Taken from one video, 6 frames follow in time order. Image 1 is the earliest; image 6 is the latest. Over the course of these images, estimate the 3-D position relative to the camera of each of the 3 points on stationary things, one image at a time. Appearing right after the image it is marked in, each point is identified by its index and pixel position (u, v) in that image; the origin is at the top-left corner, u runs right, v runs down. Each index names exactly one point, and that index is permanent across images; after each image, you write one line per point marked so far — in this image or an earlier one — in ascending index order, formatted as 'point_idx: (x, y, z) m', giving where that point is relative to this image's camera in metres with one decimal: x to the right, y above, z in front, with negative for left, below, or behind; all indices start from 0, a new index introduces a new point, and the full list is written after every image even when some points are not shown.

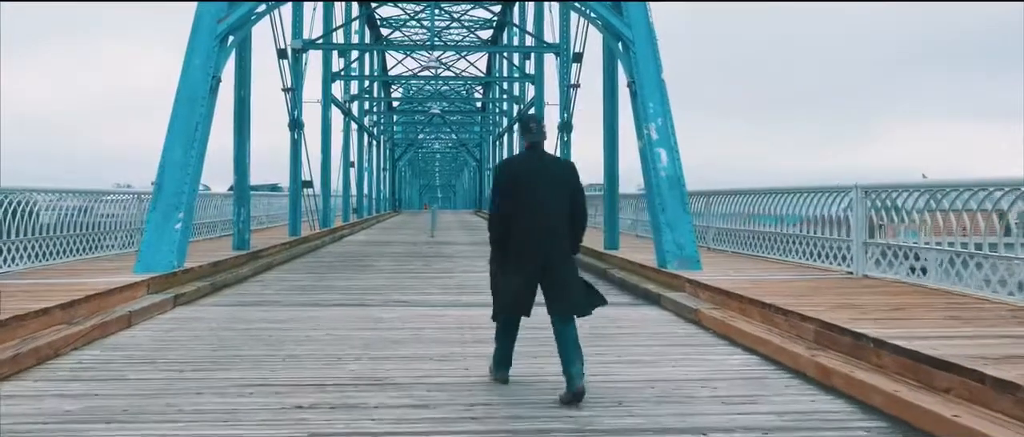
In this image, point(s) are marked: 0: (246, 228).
0: (-3.0, -0.1, +10.2) m
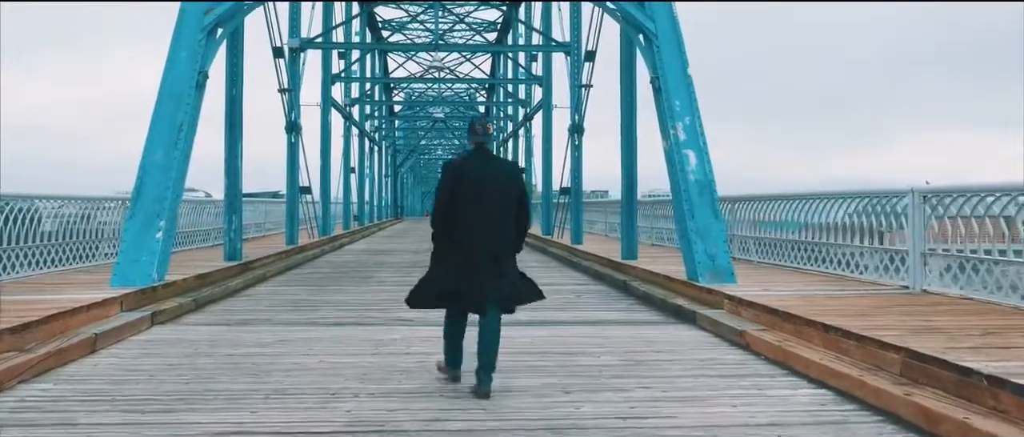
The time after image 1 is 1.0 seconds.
0: (-2.9, -0.2, +9.5) m
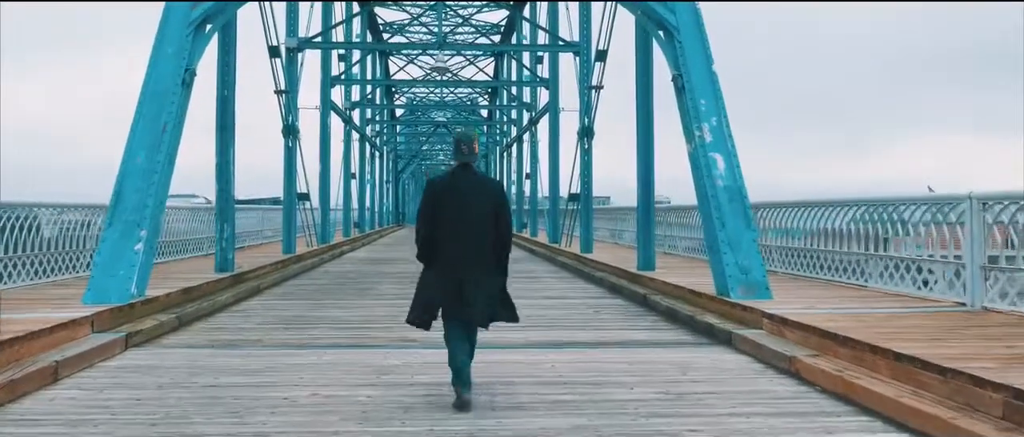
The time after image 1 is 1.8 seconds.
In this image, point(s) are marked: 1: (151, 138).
0: (-2.8, -0.3, +9.0) m
1: (-2.6, +0.6, +6.6) m
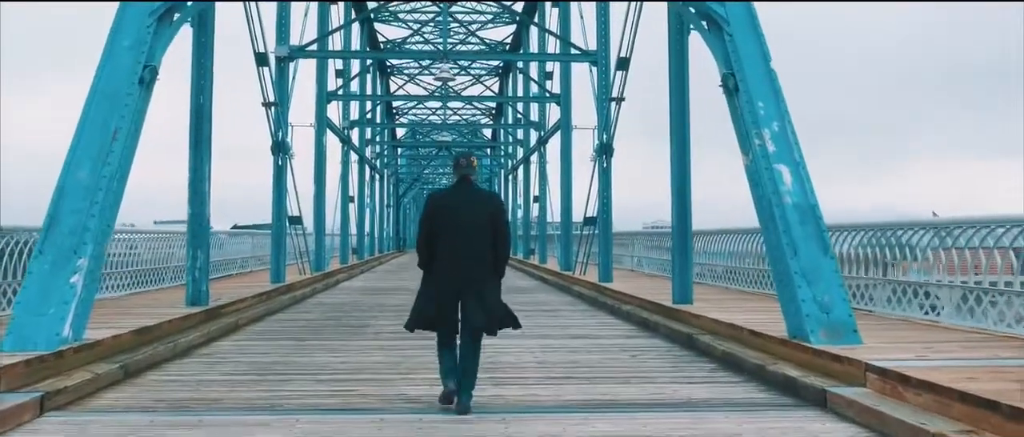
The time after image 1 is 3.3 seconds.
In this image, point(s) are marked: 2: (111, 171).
0: (-2.6, -0.5, +7.8) m
1: (-2.4, +0.4, +5.4) m
2: (-2.4, +0.3, +5.5) m
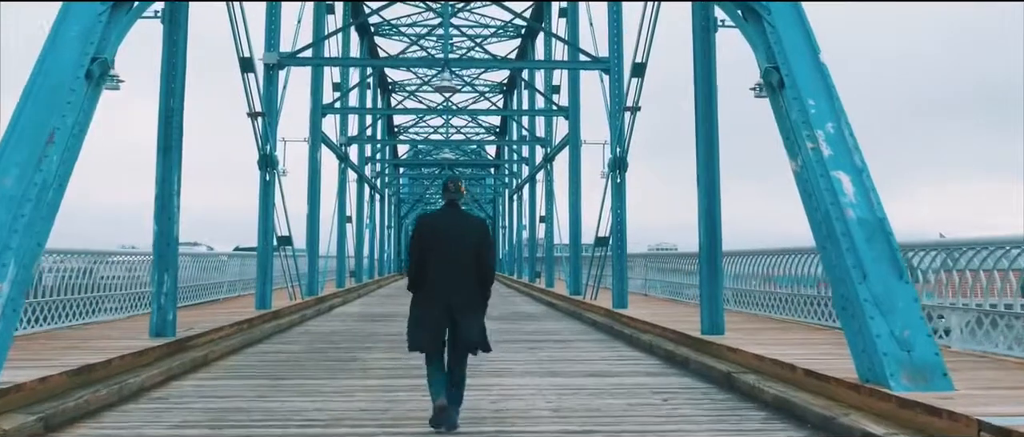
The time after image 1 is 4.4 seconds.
0: (-2.6, -0.6, +6.9) m
1: (-2.4, +0.3, +4.5) m
2: (-2.3, +0.2, +4.6) m
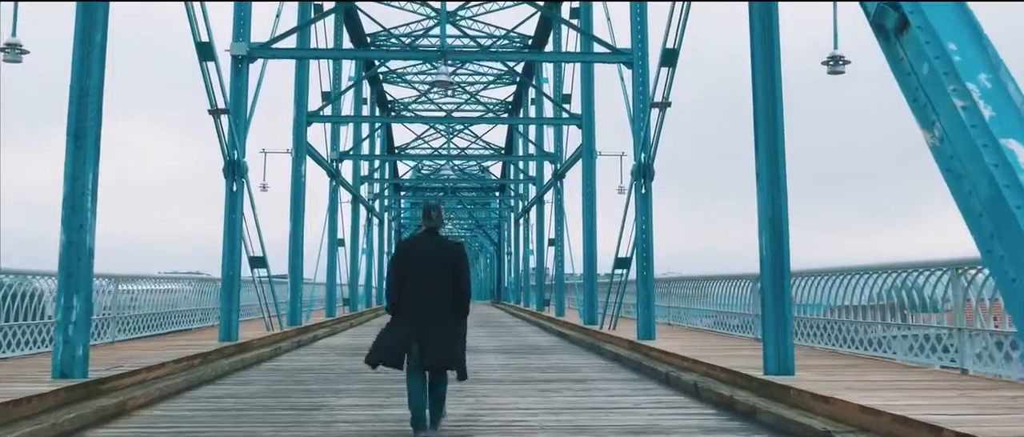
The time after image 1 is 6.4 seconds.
0: (-2.5, -0.7, +5.3) m
1: (-2.4, +0.4, +3.0) m
2: (-2.3, +0.2, +3.1) m
